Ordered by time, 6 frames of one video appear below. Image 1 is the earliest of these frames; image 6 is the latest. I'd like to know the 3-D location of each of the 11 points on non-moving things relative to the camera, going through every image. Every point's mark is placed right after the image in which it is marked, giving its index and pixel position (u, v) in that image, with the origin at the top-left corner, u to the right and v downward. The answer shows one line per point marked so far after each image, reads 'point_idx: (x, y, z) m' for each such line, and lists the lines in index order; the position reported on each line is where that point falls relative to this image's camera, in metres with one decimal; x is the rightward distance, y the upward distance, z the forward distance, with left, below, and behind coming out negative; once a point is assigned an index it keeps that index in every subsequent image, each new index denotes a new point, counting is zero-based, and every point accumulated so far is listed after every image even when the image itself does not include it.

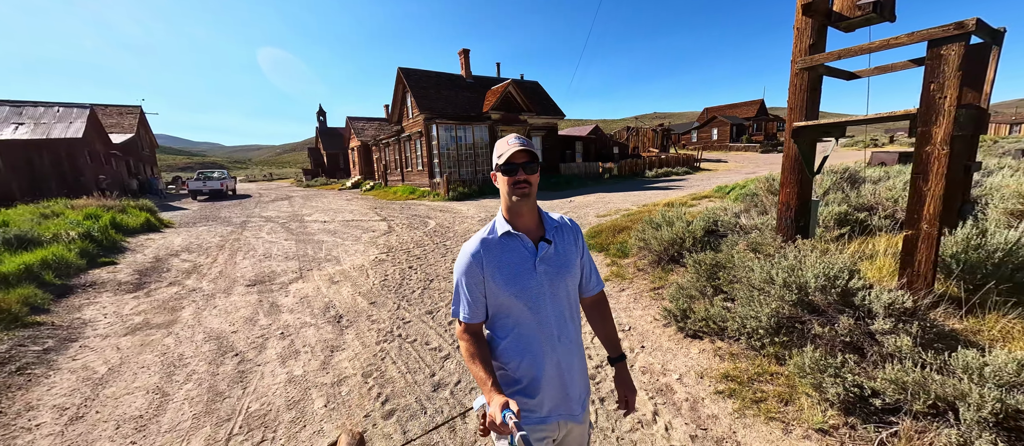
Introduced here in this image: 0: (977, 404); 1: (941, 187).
0: (+2.5, -1.0, +2.0) m
1: (+3.4, +0.3, +2.8) m
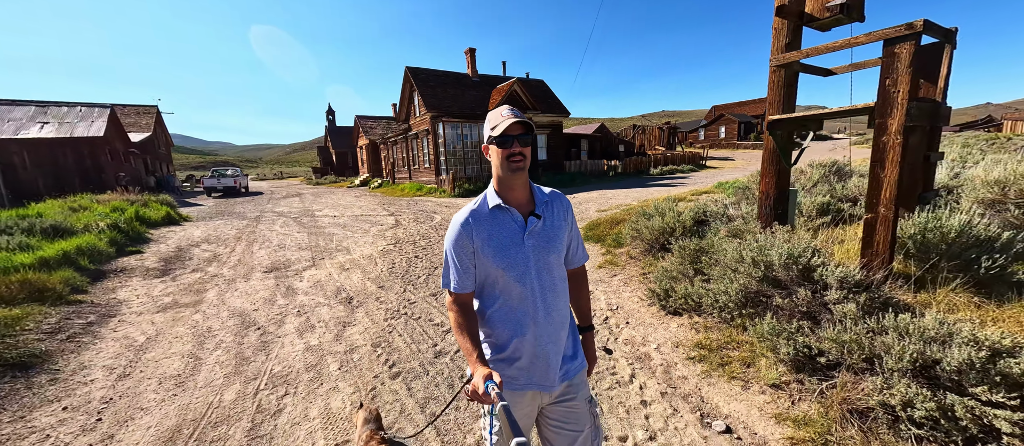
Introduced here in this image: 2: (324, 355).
0: (+2.4, -0.8, +2.3) m
1: (+3.4, +0.4, +3.1) m
2: (-1.9, -1.3, +3.7) m
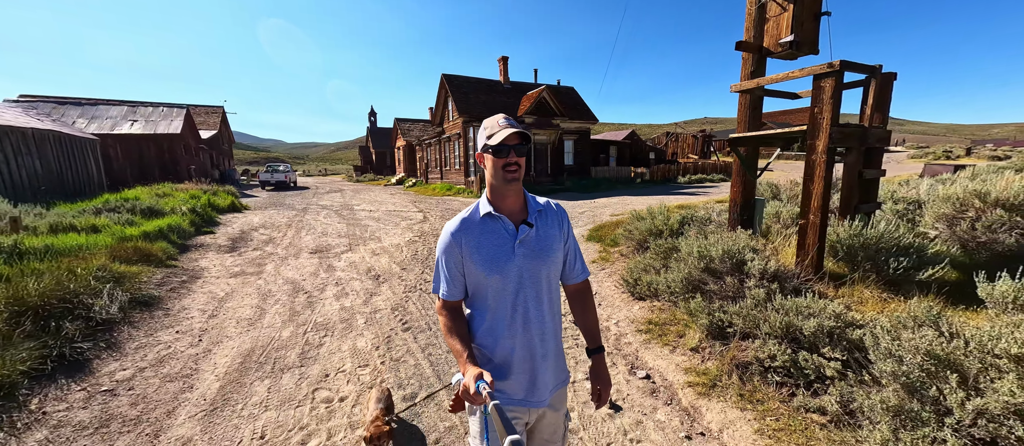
0: (+2.2, -0.8, +3.0) m
1: (+3.2, +0.4, +3.7) m
2: (-2.1, -1.2, +4.7) m
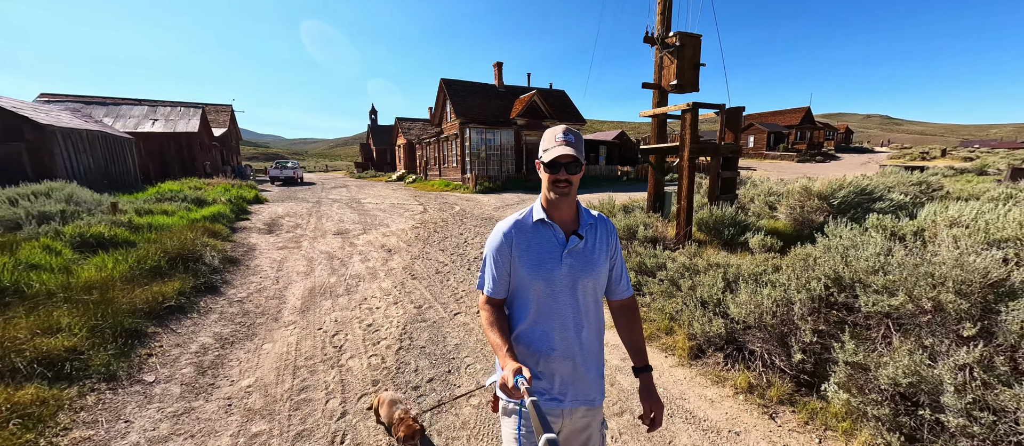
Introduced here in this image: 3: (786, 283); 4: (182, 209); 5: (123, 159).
0: (+1.7, -0.6, +4.9) m
1: (+2.8, +0.6, +5.7) m
2: (-2.5, -0.9, +6.7) m
3: (+2.5, -0.5, +3.2) m
4: (-8.7, +0.4, +9.5) m
5: (-17.3, +2.9, +16.0) m
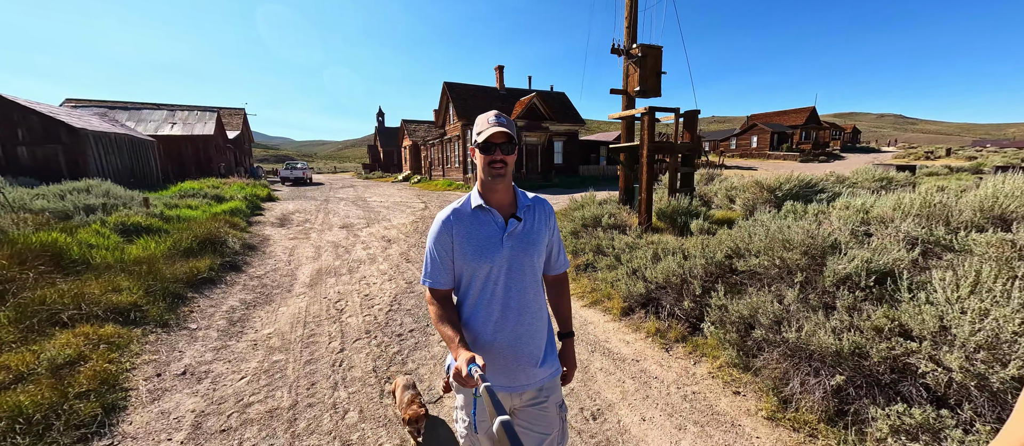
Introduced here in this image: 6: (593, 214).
0: (+1.3, -0.4, +5.7) m
1: (+2.4, +0.8, +6.5) m
2: (-2.9, -0.7, +7.6) m
3: (+2.1, -0.3, +4.0) m
4: (-9.0, +0.5, +10.5) m
5: (-17.5, +3.0, +17.2) m
6: (+1.5, +0.2, +6.7) m
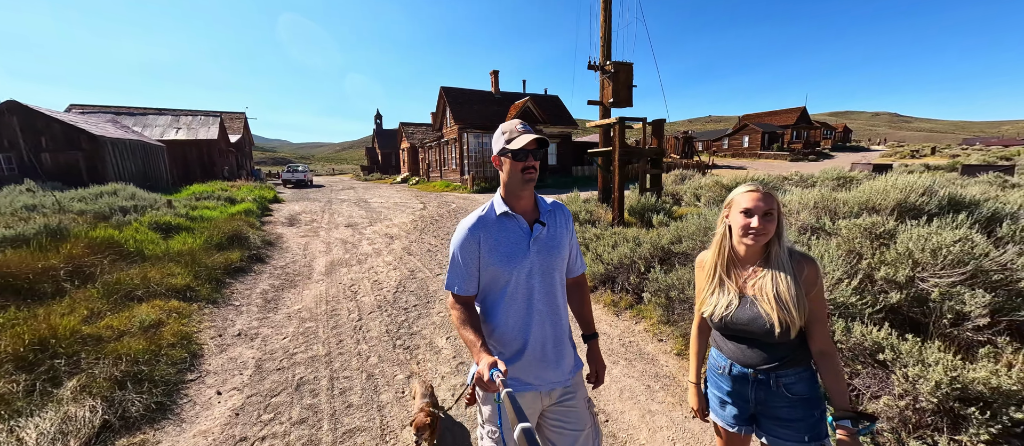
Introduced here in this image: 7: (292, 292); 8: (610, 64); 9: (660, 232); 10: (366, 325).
0: (+1.1, -0.3, +6.7) m
1: (+2.2, +0.9, +7.4) m
2: (-3.1, -0.6, +8.5) m
3: (+1.9, -0.2, +5.0) m
4: (-9.3, +0.5, +11.4) m
5: (-17.8, +3.0, +18.0) m
6: (+1.3, +0.3, +7.7) m
7: (-3.4, -1.1, +5.6) m
8: (+2.1, +3.4, +7.7) m
9: (+2.1, -0.1, +5.2) m
10: (-1.8, -1.3, +4.4) m
